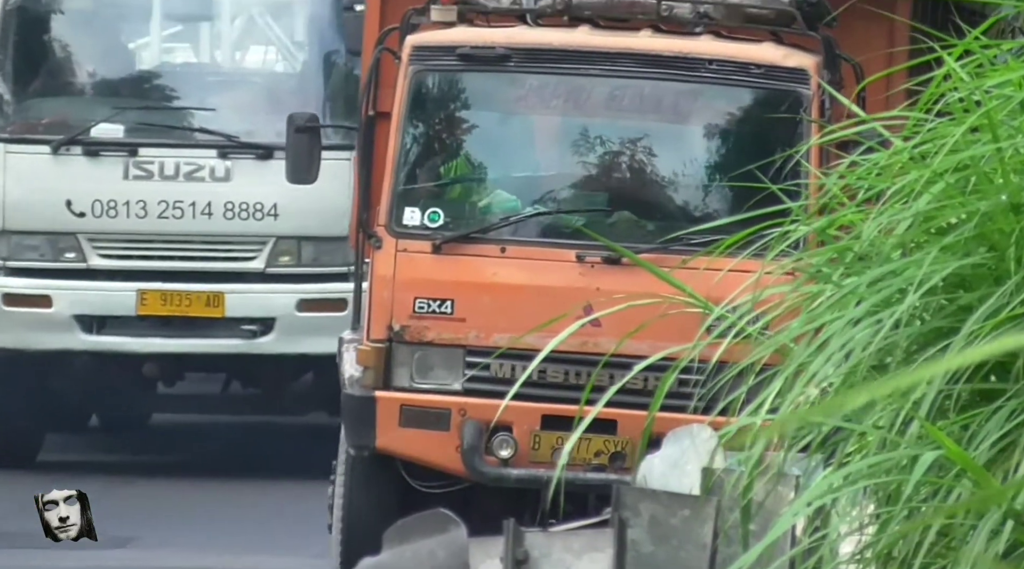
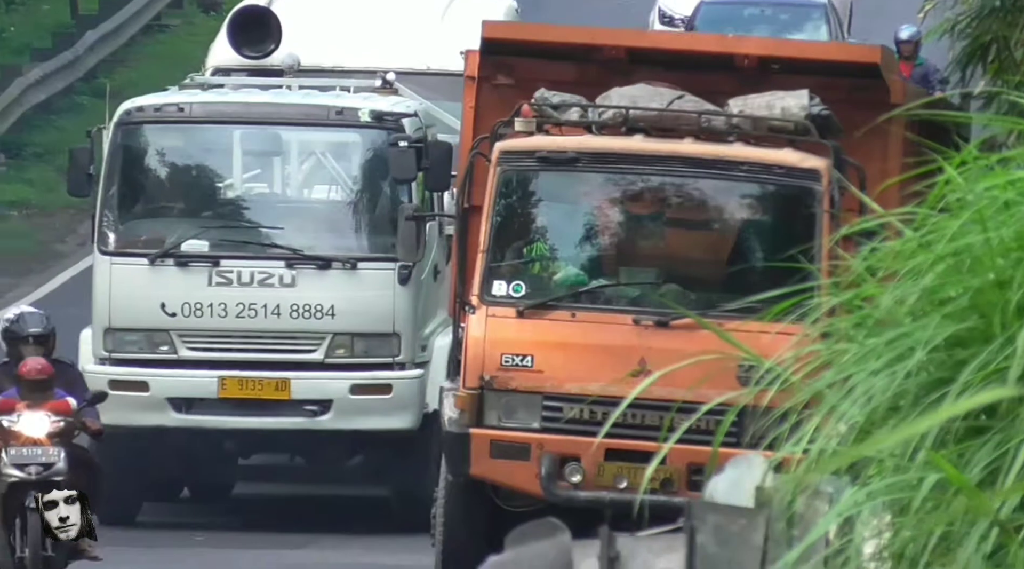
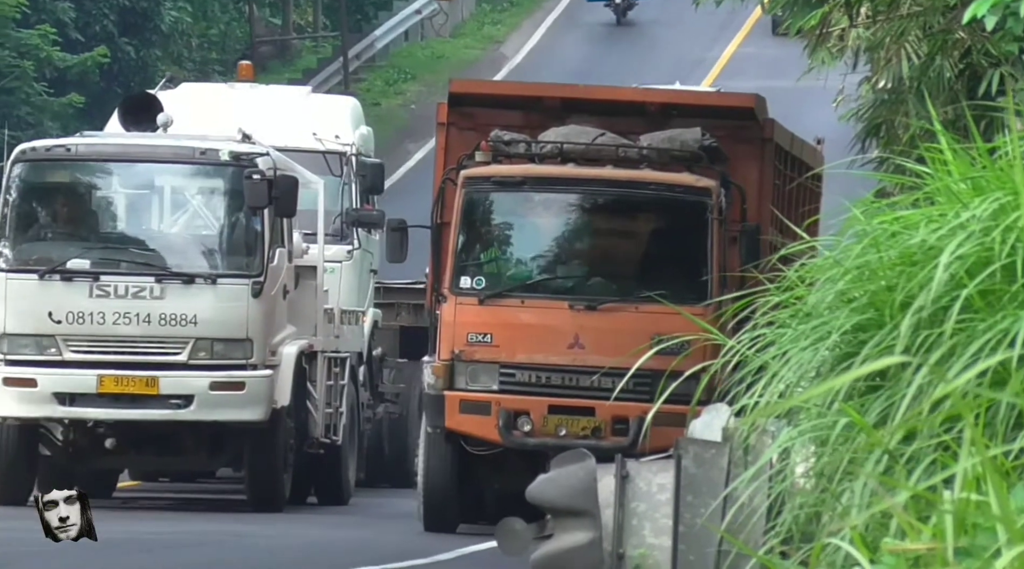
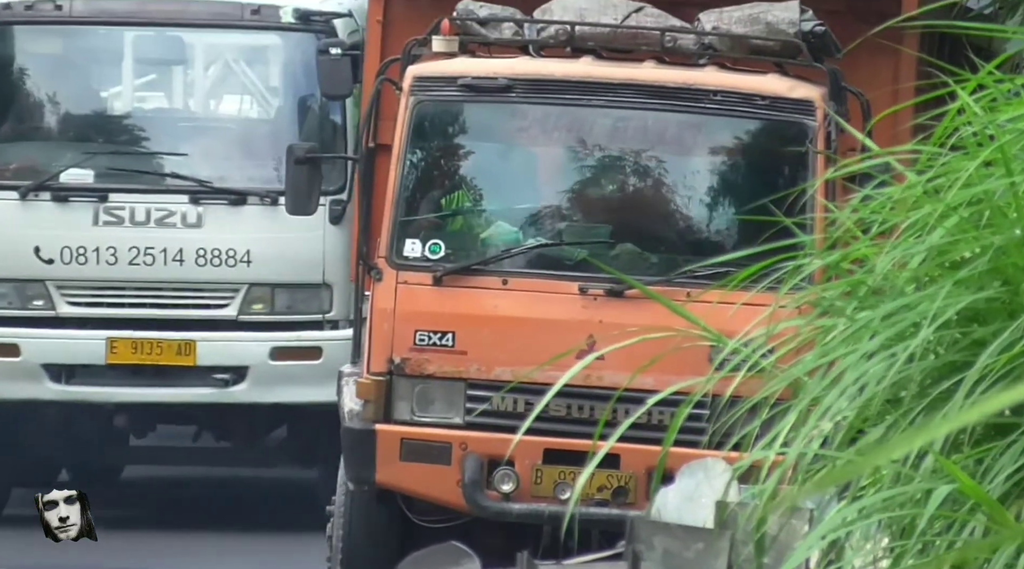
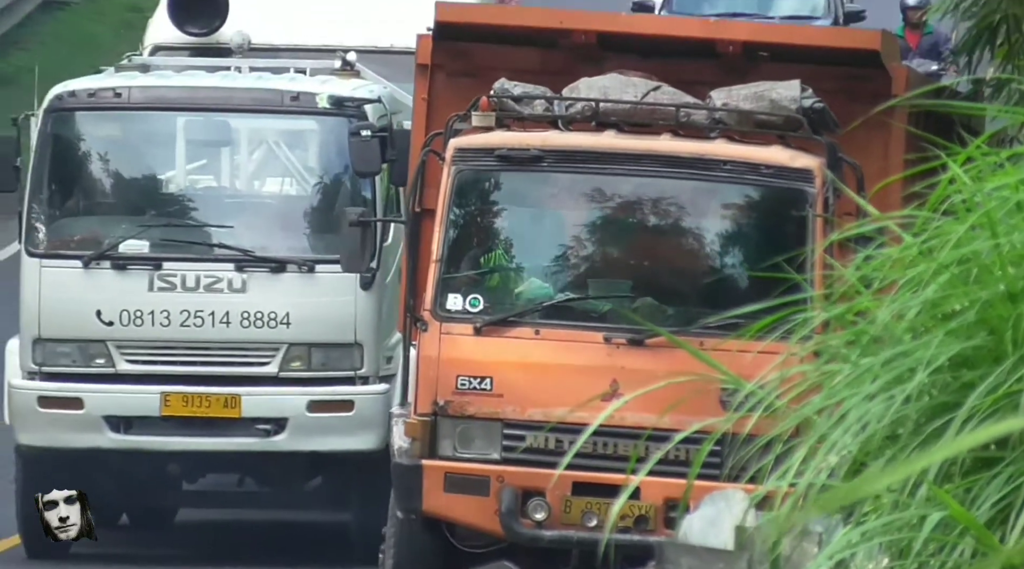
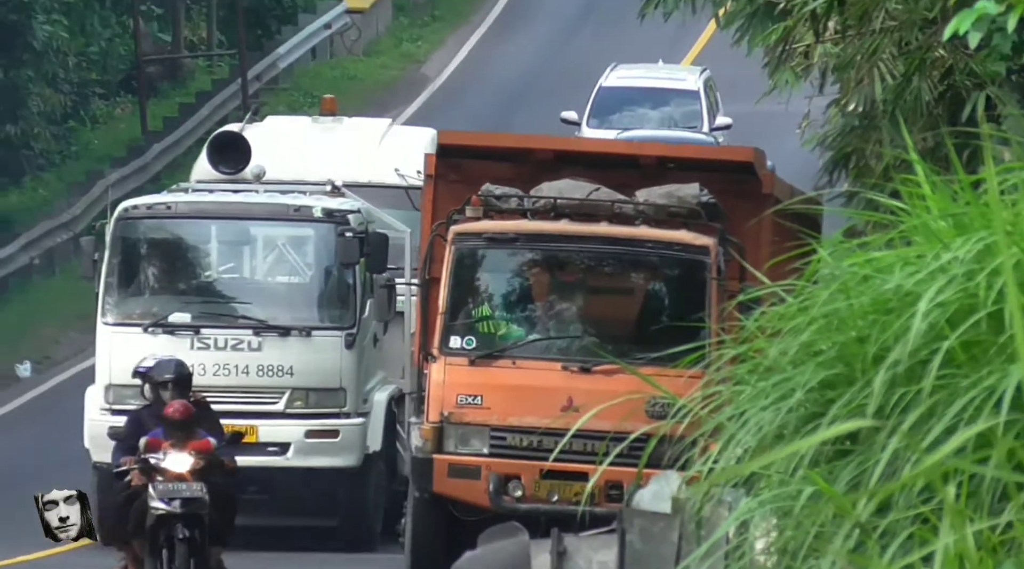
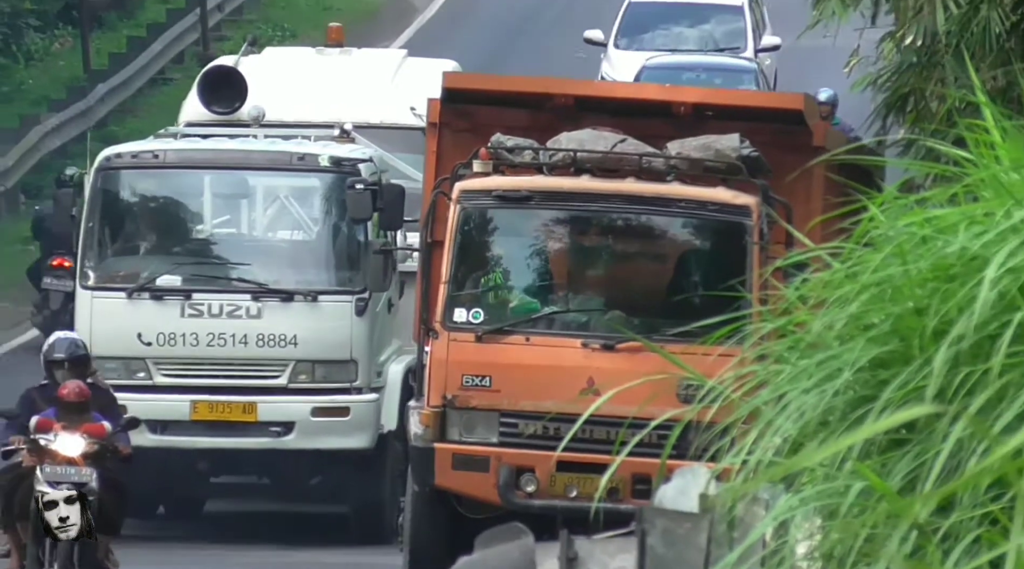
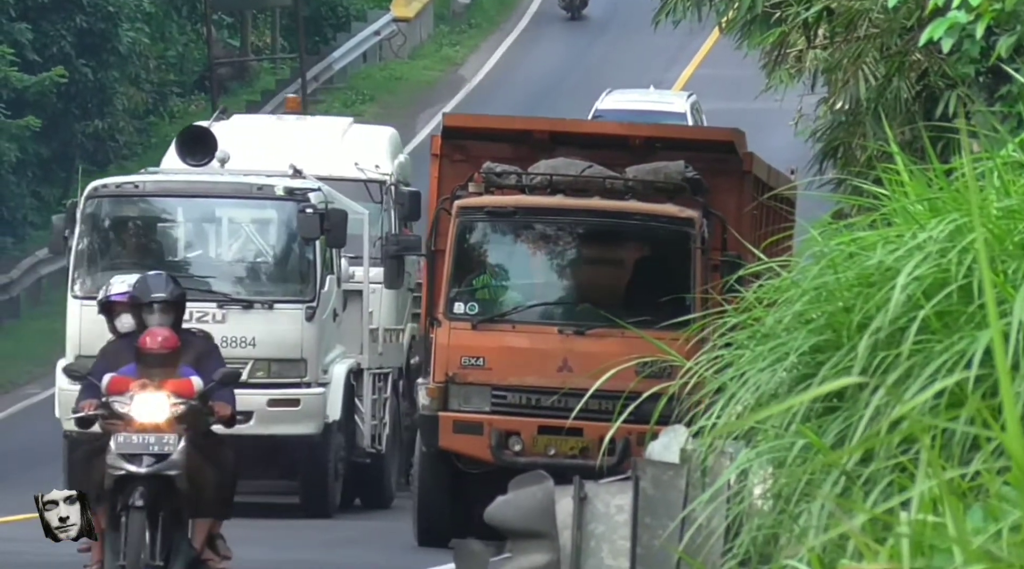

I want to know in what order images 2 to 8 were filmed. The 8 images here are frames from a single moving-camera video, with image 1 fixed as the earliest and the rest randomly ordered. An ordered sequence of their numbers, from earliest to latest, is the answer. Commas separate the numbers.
4, 5, 2, 7, 6, 8, 3
